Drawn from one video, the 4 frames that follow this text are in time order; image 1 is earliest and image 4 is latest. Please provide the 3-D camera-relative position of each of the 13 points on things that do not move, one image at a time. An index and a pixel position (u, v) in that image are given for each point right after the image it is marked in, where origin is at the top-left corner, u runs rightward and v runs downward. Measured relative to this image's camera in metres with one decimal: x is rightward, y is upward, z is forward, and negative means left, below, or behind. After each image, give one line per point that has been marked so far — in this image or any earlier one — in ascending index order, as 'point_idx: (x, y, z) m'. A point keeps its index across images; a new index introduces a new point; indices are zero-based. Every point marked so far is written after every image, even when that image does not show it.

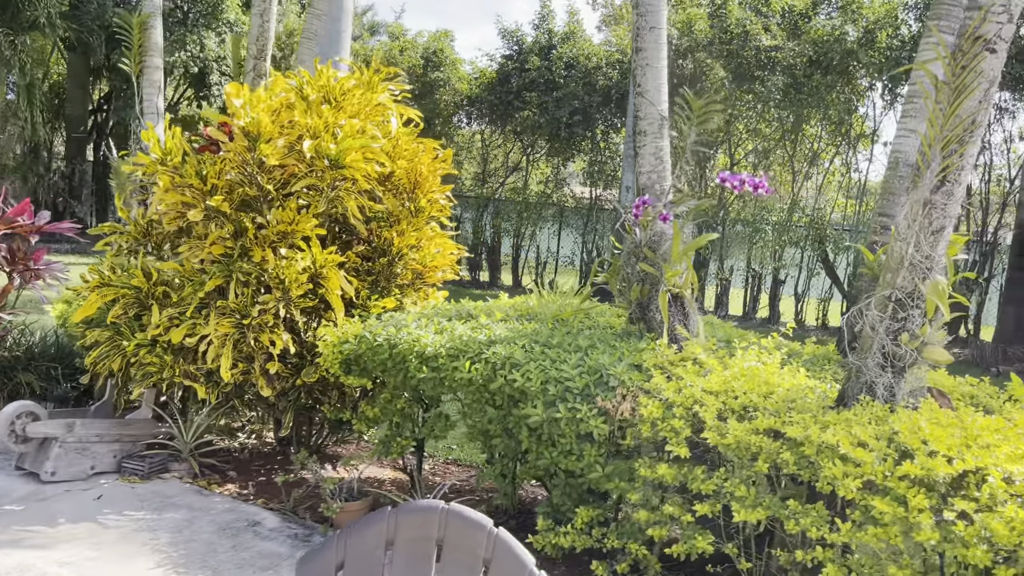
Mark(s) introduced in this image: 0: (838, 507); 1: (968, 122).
0: (+0.9, -0.6, +2.3) m
1: (+1.3, +0.5, +2.4) m
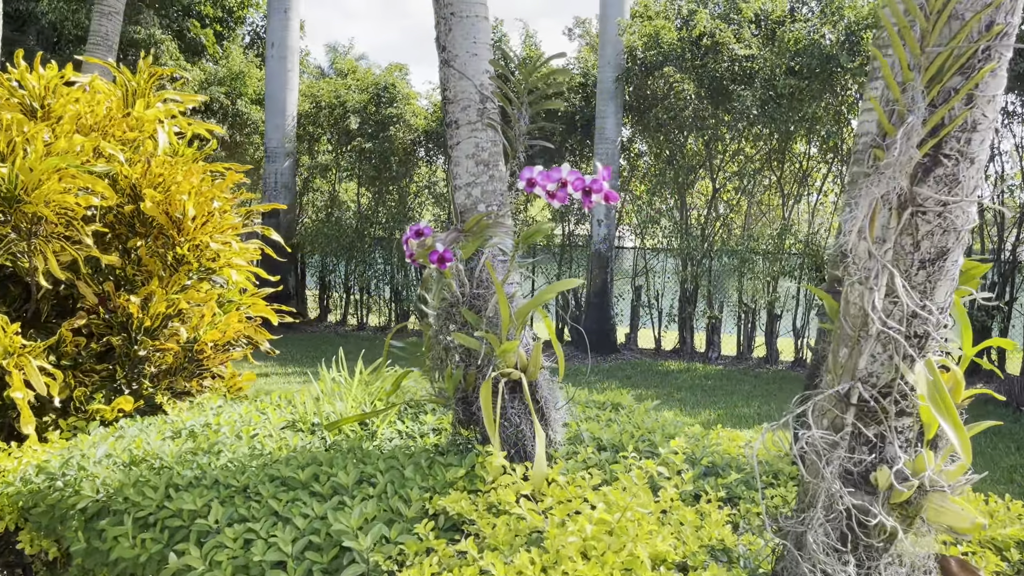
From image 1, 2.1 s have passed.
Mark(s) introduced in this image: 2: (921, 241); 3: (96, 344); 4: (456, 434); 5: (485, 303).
0: (+0.3, -0.7, +1.1) m
1: (+0.6, +0.4, +1.1) m
2: (+0.6, +0.1, +1.2) m
3: (-1.3, -0.2, +2.6) m
4: (-0.1, -0.4, +2.1) m
5: (-0.1, 0.0, +2.0) m
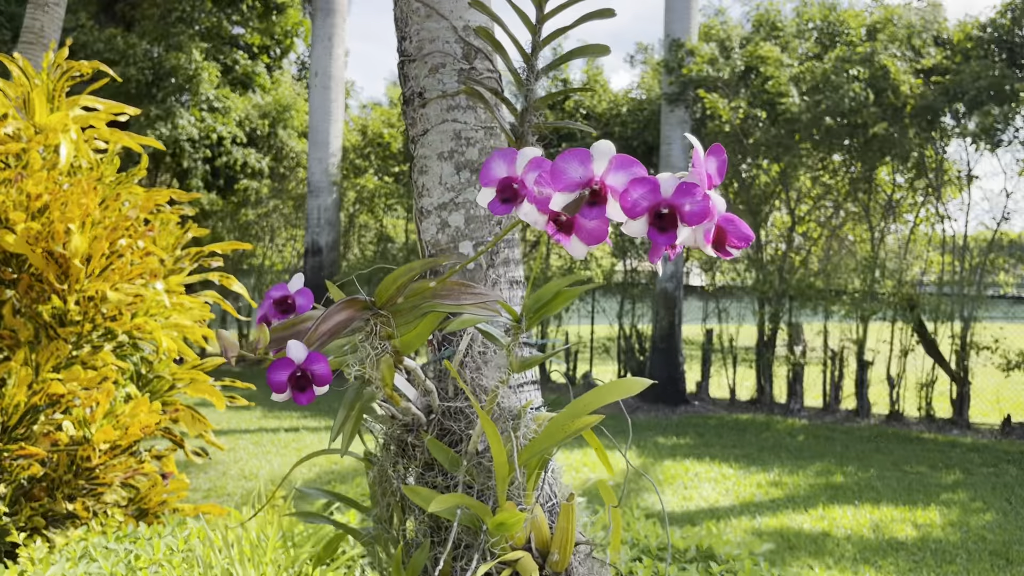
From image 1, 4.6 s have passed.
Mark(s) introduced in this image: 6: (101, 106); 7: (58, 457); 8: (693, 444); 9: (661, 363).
0: (+0.2, -0.8, +0.1) m
1: (+0.6, +0.3, +0.2) m
2: (+0.5, 0.0, +0.2) m
3: (-1.2, -0.3, +1.8) m
4: (-0.1, -0.5, +1.2) m
5: (-0.1, -0.2, +1.1) m
6: (-1.1, +0.5, +2.2) m
7: (-1.0, -0.4, +1.9) m
8: (+1.2, -1.0, +5.5) m
9: (+1.2, -0.6, +6.6) m
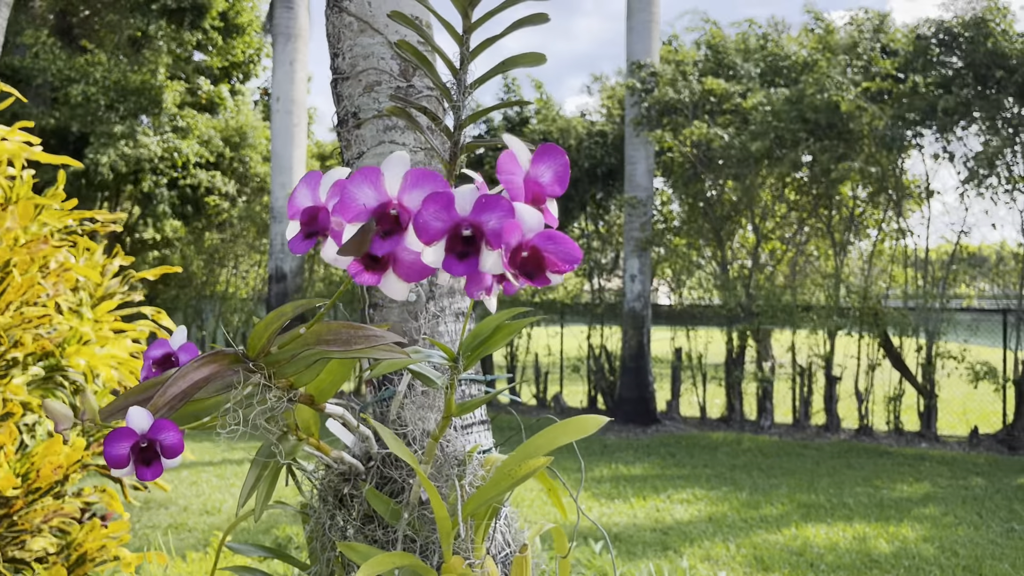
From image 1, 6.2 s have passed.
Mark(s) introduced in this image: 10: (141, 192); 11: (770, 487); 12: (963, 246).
0: (+0.2, -0.8, 0.0) m
1: (+0.5, +0.3, +0.1) m
2: (+0.5, 0.0, +0.2) m
3: (-1.3, -0.4, +1.6) m
4: (-0.2, -0.5, +1.1) m
5: (-0.1, -0.2, +1.0) m
6: (-1.2, +0.4, +2.1) m
7: (-1.1, -0.5, +1.8) m
8: (+1.0, -1.1, +5.4) m
9: (+0.9, -0.7, +6.5) m
10: (-3.3, +0.8, +7.6) m
11: (+1.5, -1.1, +4.8) m
12: (+3.0, +0.3, +5.6) m
